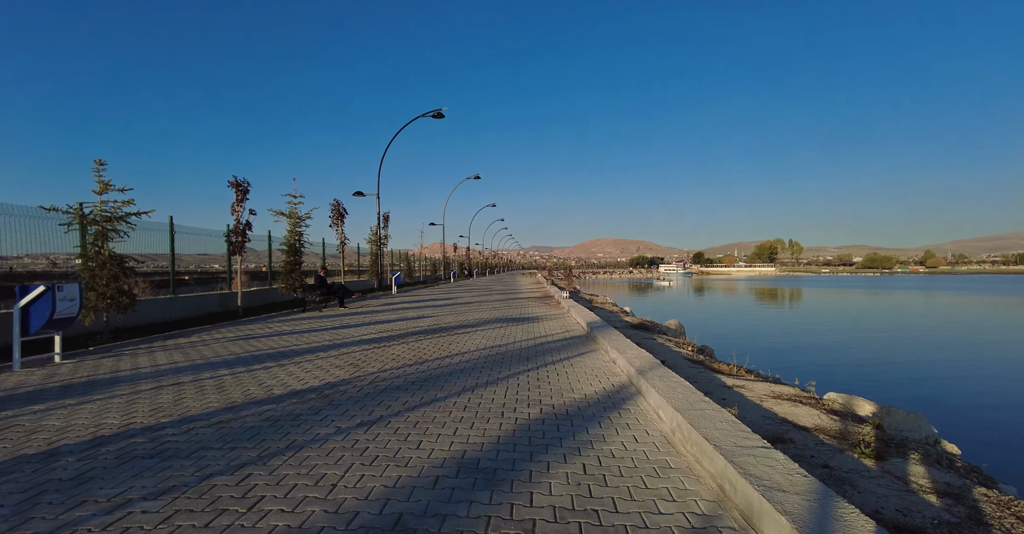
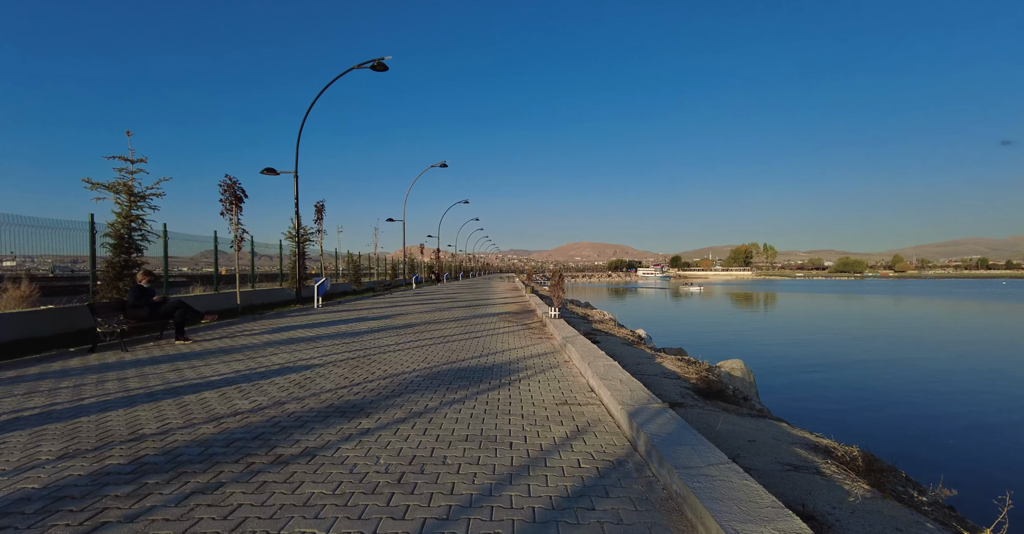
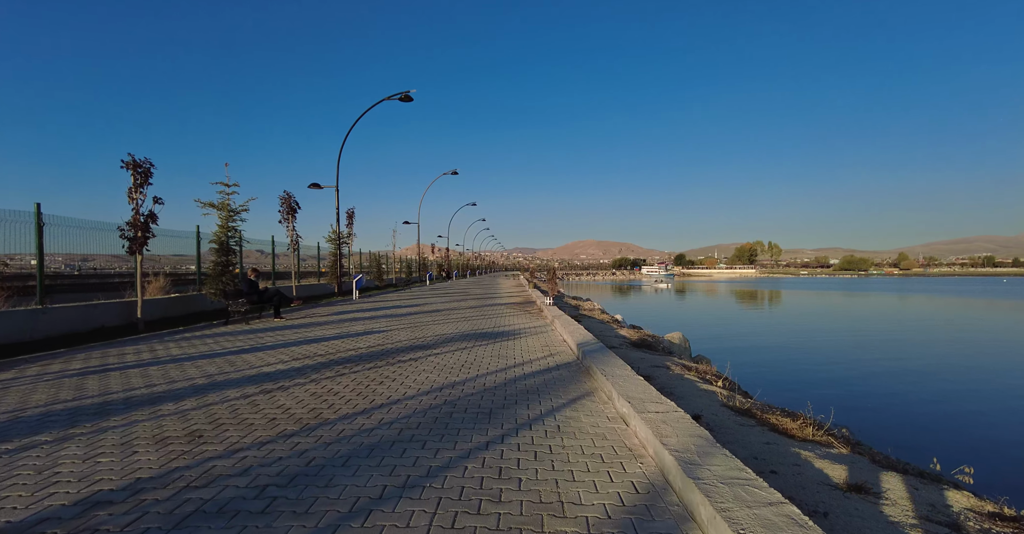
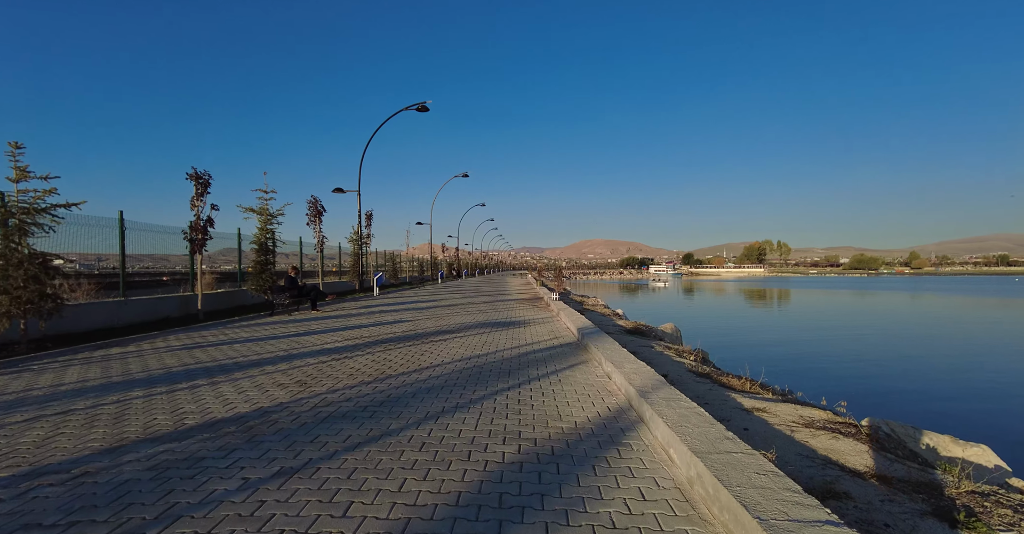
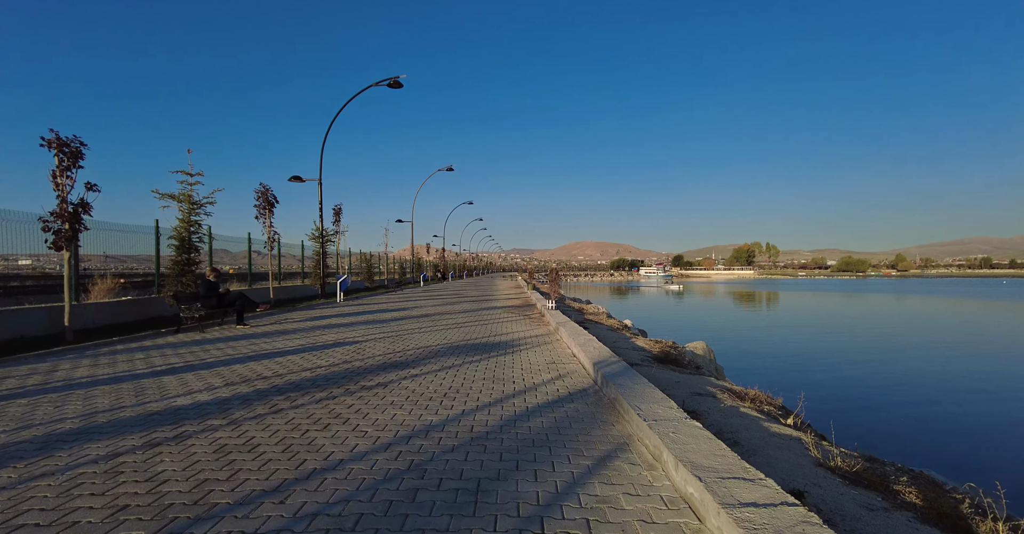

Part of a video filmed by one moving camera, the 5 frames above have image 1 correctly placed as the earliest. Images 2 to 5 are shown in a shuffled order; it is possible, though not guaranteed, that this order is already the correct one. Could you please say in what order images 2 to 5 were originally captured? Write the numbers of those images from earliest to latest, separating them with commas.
4, 3, 5, 2
